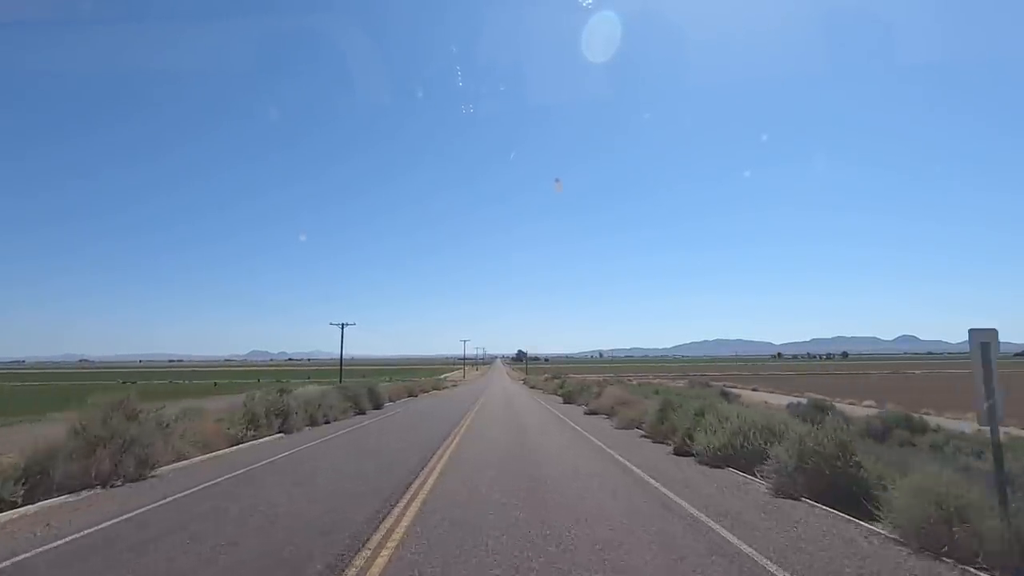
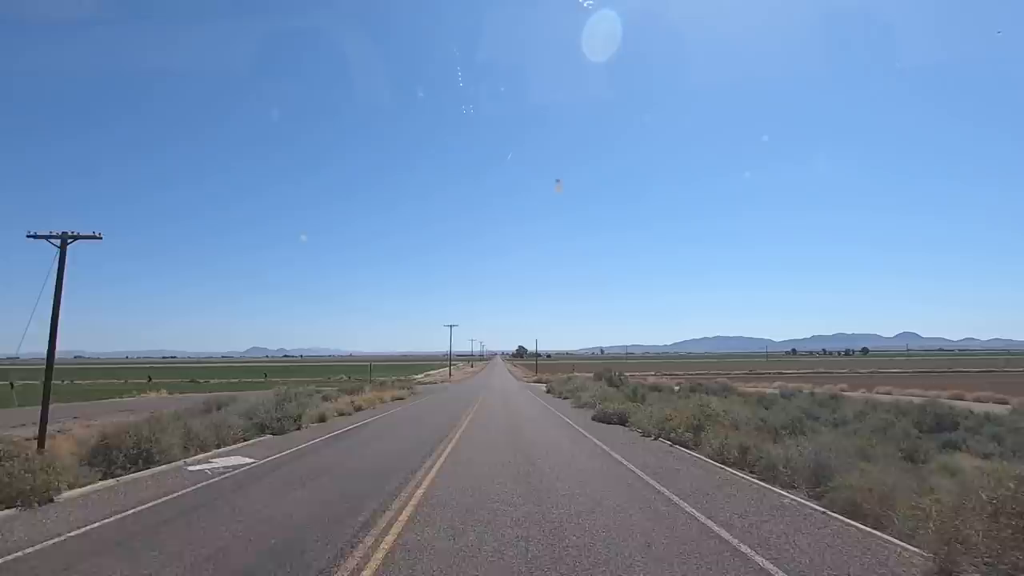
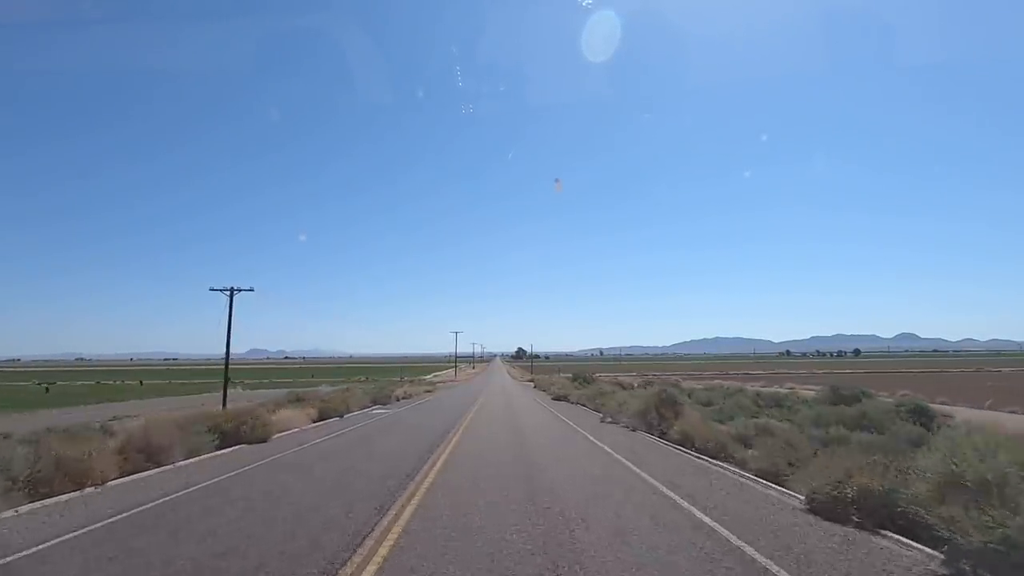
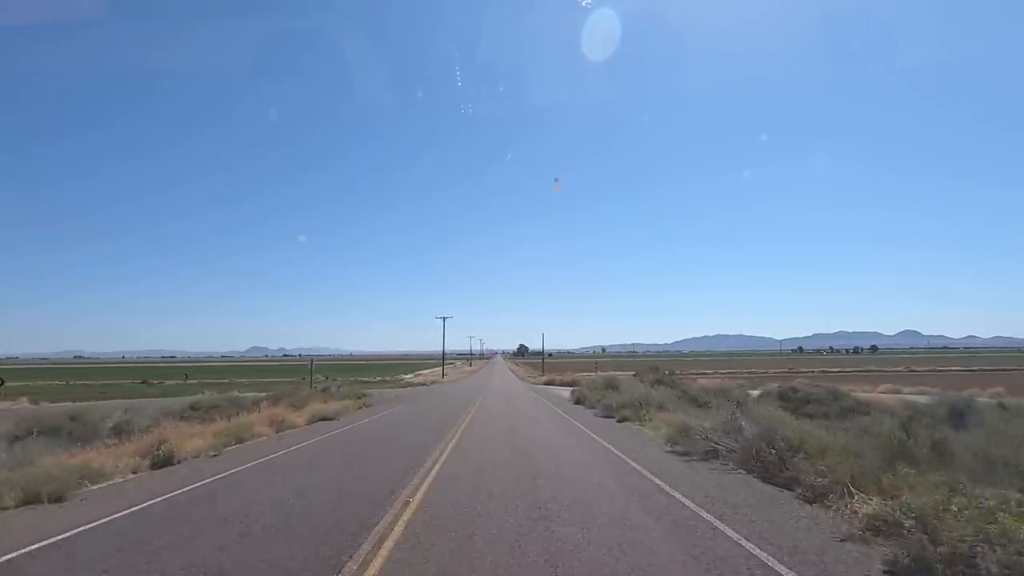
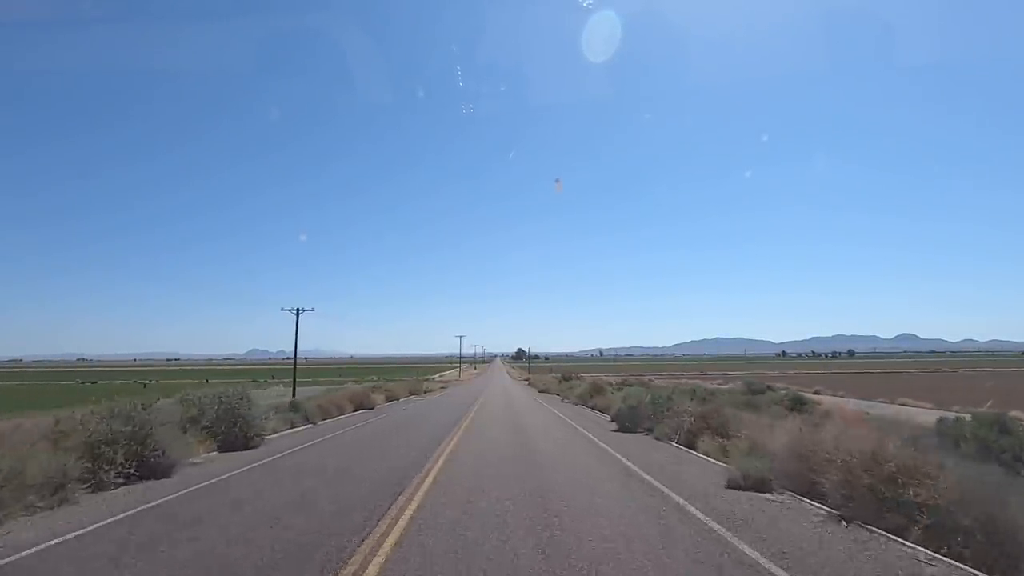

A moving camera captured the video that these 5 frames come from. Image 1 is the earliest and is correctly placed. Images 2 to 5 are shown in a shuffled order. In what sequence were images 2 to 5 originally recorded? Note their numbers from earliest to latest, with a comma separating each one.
5, 3, 2, 4
